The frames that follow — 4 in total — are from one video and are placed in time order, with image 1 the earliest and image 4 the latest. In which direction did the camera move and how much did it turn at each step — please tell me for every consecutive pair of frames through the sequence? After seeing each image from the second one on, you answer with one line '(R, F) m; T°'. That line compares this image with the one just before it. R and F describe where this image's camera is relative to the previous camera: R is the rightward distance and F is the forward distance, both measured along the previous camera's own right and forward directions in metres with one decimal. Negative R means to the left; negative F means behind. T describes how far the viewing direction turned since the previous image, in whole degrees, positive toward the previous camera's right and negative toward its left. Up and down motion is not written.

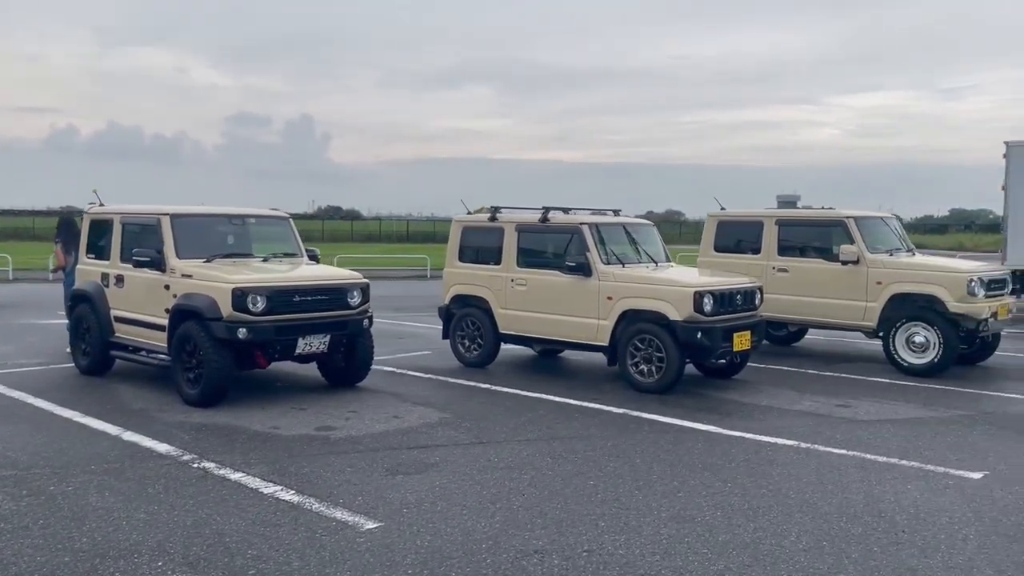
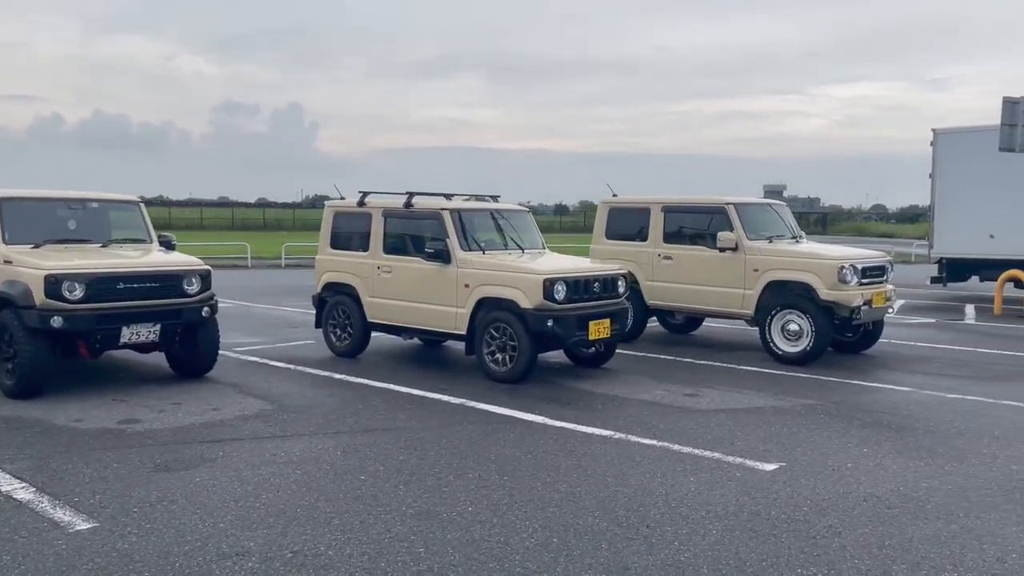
(+1.5, +0.3) m; +1°
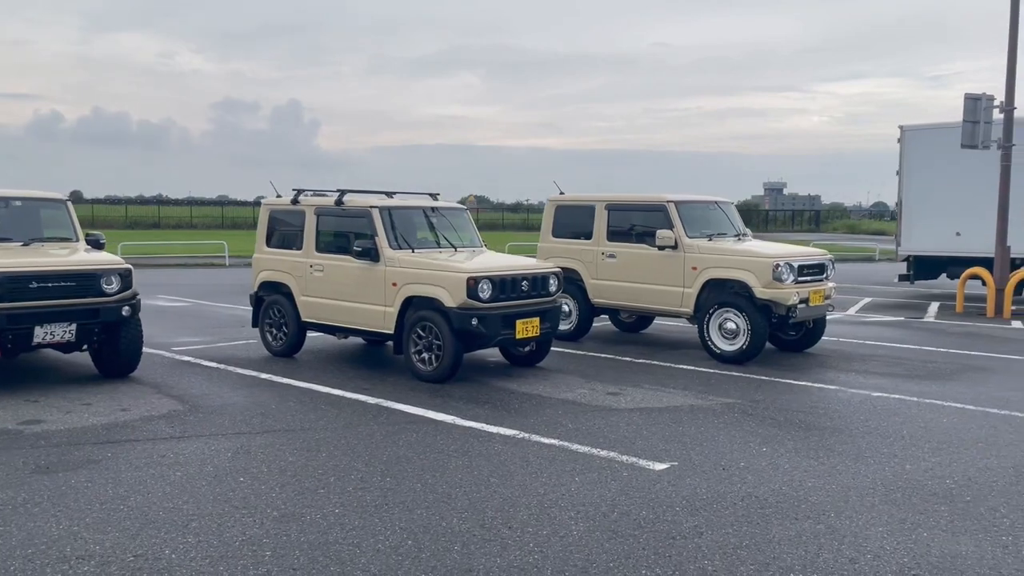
(+0.8, +0.1) m; 0°
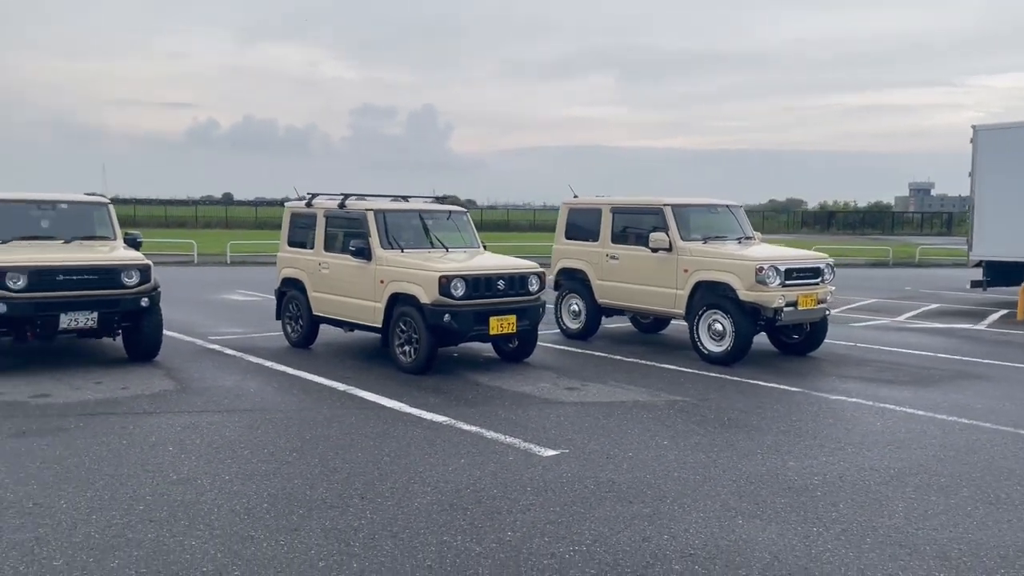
(+1.7, -0.4) m; -8°
